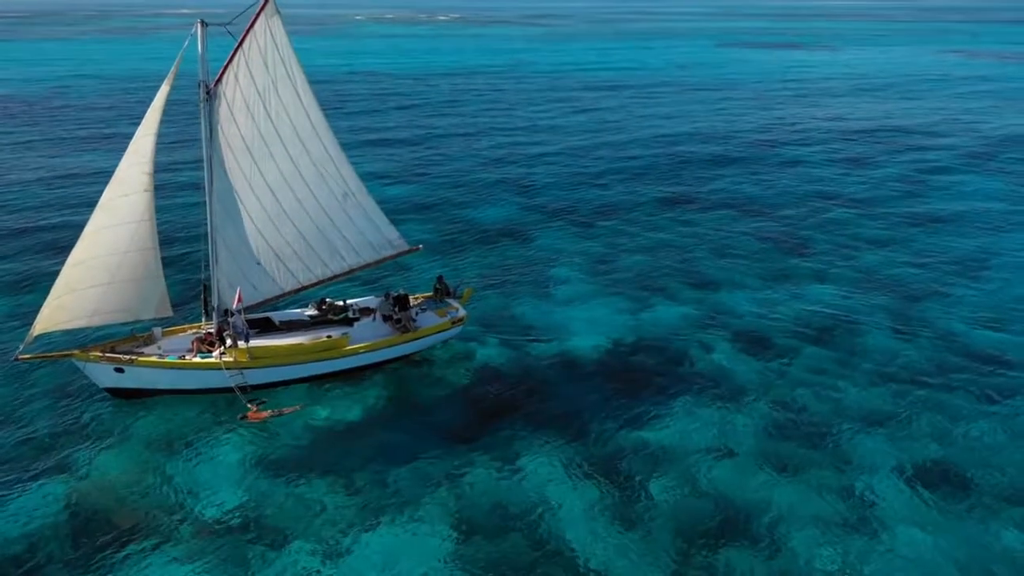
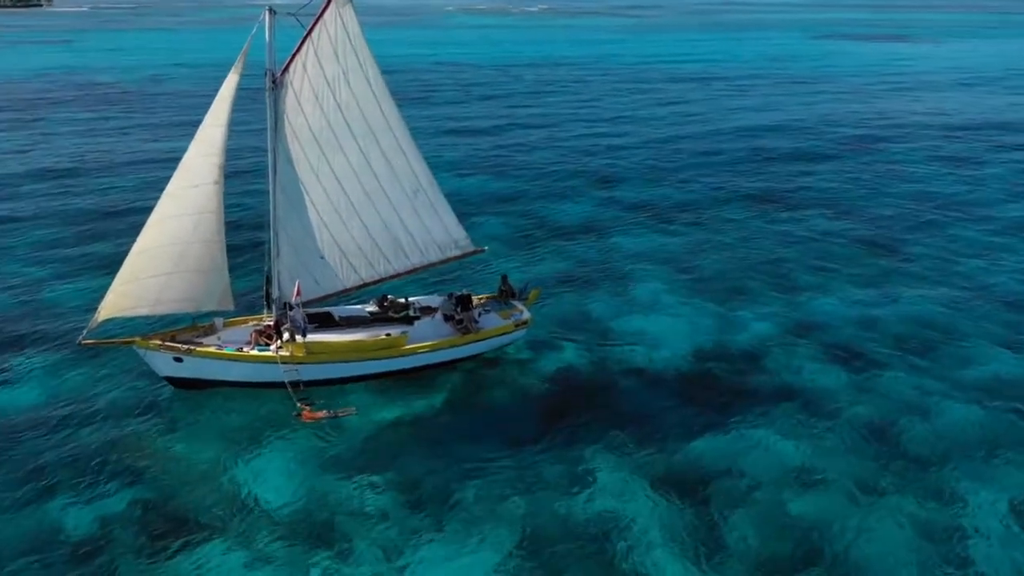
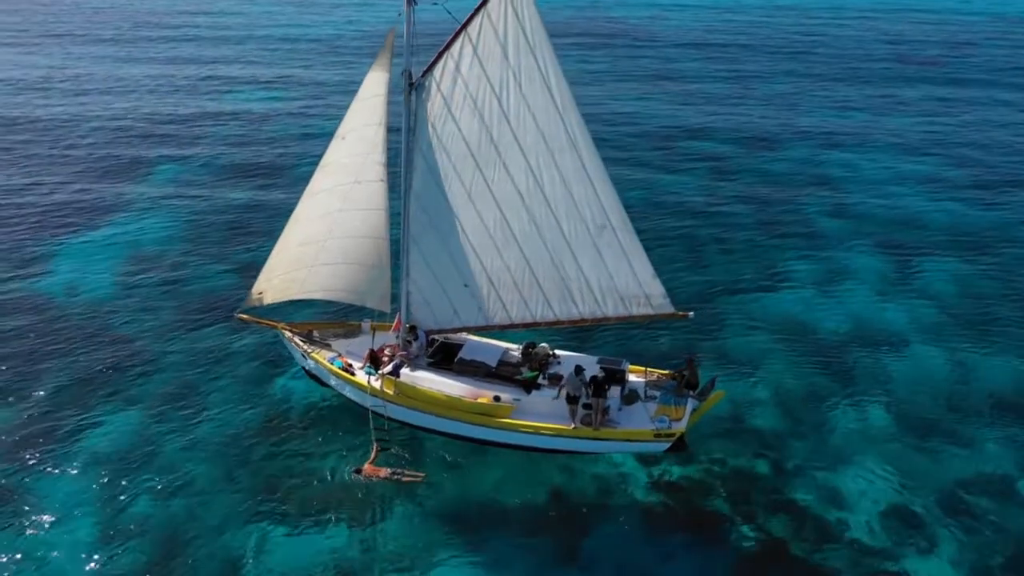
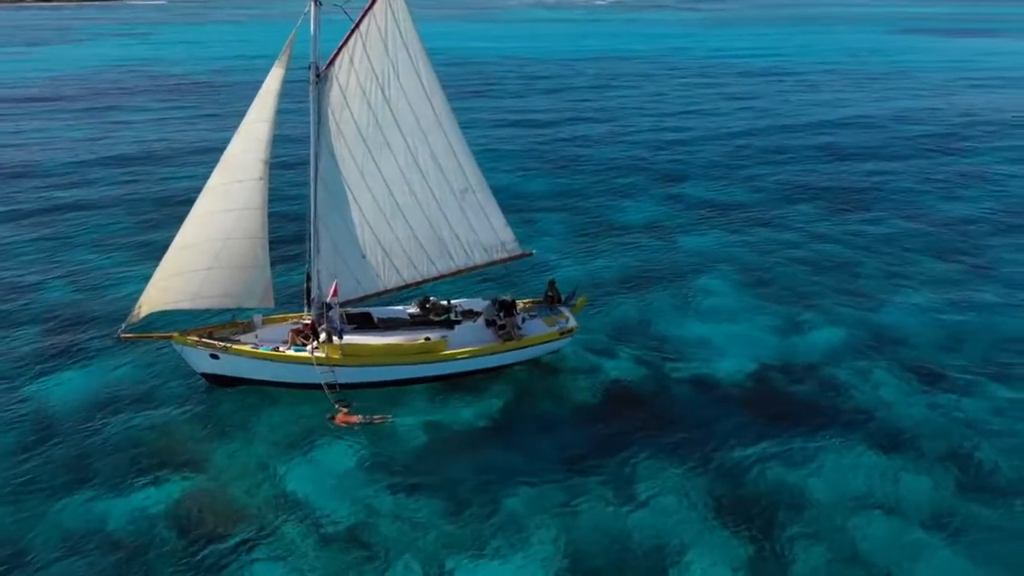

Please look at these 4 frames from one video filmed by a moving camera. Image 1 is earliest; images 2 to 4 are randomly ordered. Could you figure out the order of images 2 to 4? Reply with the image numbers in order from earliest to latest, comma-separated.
2, 4, 3
